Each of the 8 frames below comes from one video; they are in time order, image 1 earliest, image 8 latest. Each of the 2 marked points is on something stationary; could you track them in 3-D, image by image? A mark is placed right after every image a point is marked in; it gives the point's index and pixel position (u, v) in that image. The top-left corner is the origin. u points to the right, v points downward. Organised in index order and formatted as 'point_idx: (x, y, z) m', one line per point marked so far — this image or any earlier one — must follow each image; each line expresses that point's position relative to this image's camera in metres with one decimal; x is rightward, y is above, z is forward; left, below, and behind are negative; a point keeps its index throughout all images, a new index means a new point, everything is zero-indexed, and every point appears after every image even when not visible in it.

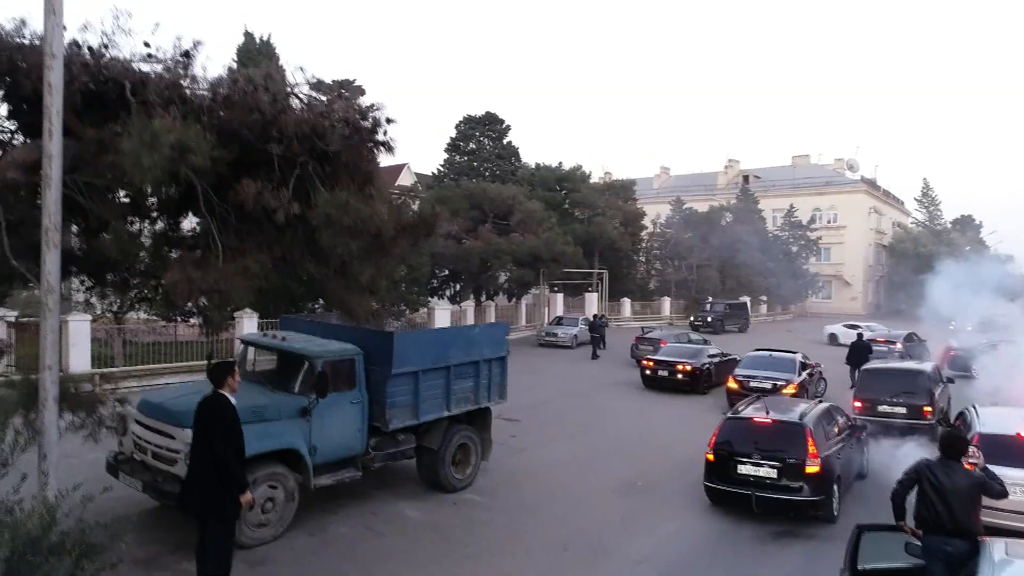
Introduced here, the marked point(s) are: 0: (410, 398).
0: (-1.1, -1.2, +7.8) m
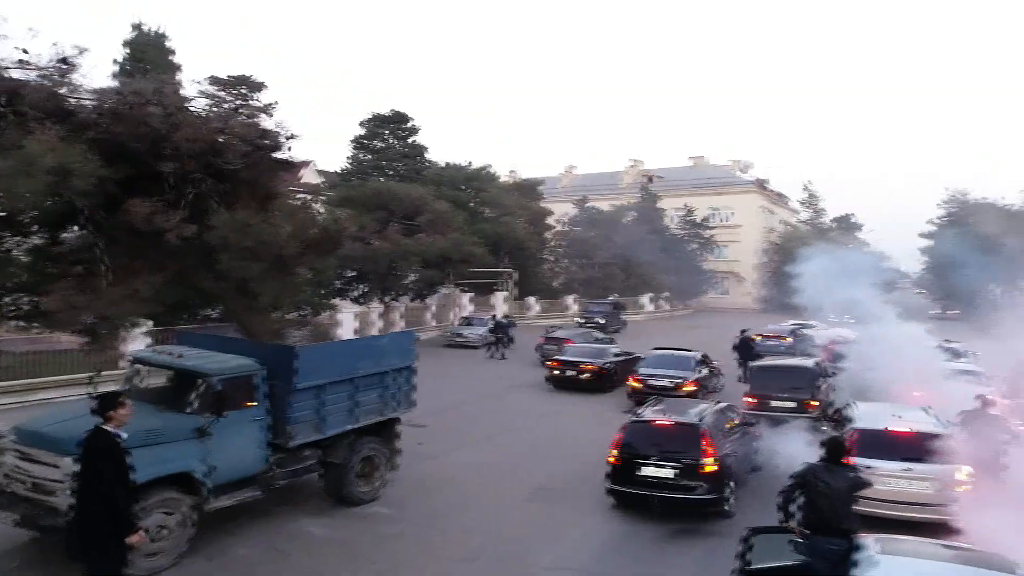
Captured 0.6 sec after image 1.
0: (-2.1, -1.3, +7.6) m
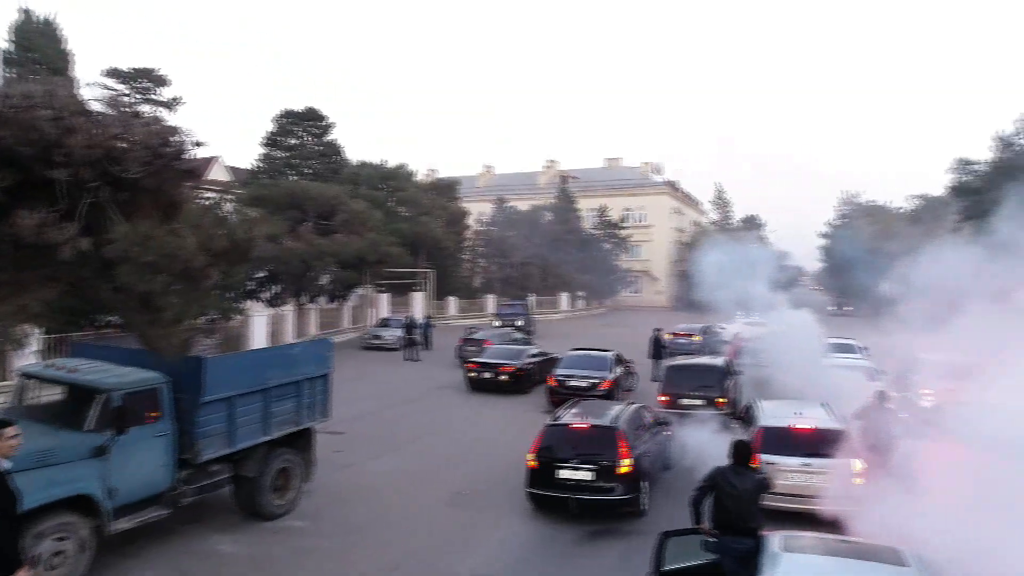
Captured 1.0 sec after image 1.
0: (-2.9, -1.4, +7.3) m
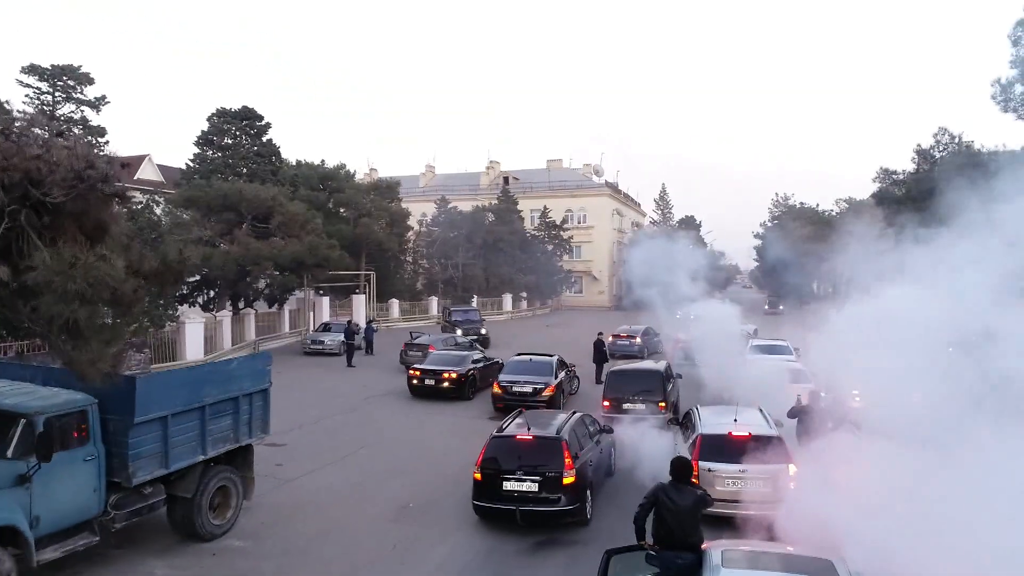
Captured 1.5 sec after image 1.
0: (-3.5, -1.5, +7.1) m
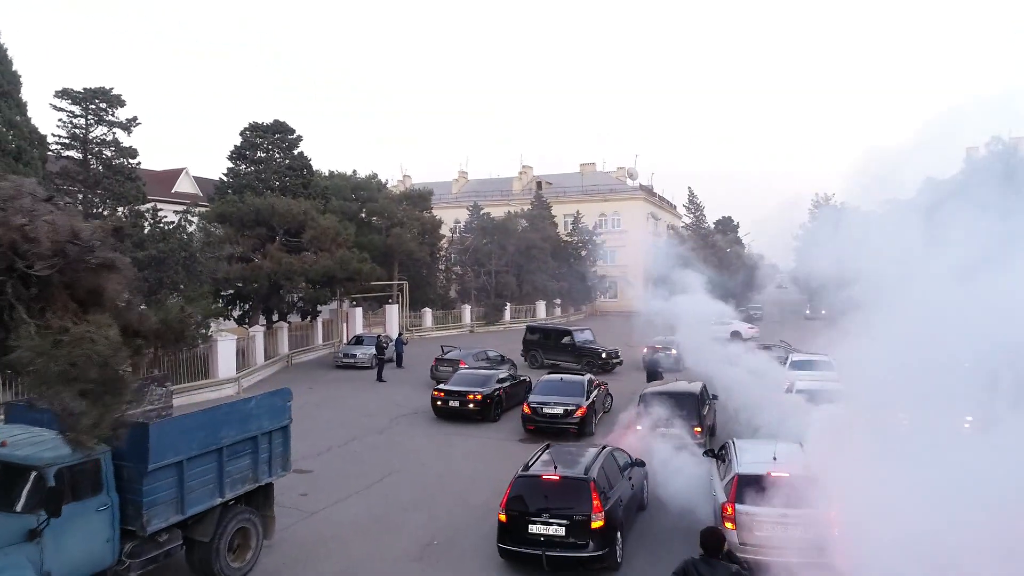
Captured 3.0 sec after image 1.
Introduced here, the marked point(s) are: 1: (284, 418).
0: (-3.2, -2.0, +6.9) m
1: (-2.7, -1.5, +8.4) m
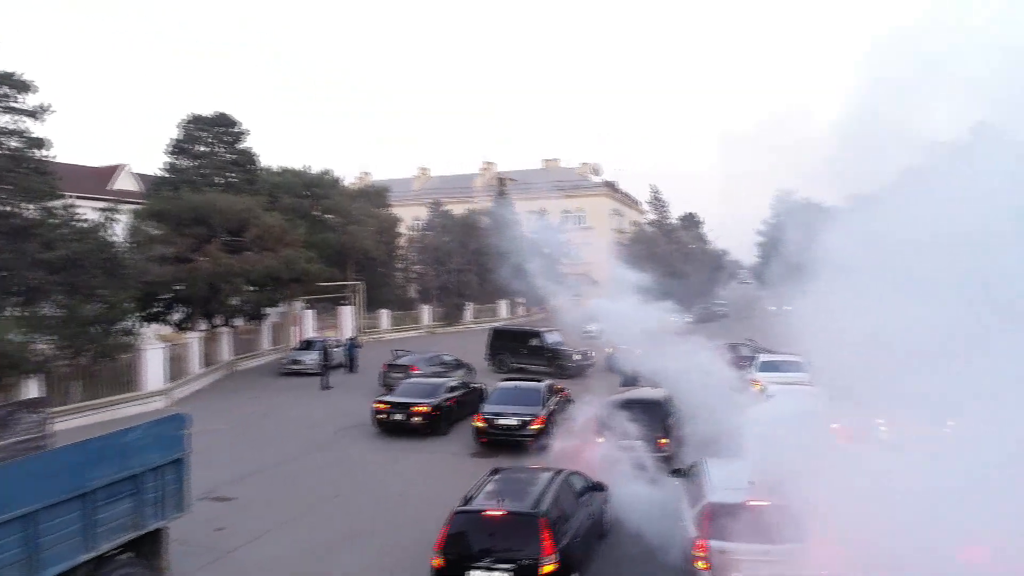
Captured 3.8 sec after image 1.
0: (-3.8, -2.0, +5.6) m
1: (-3.3, -1.6, +7.1) m
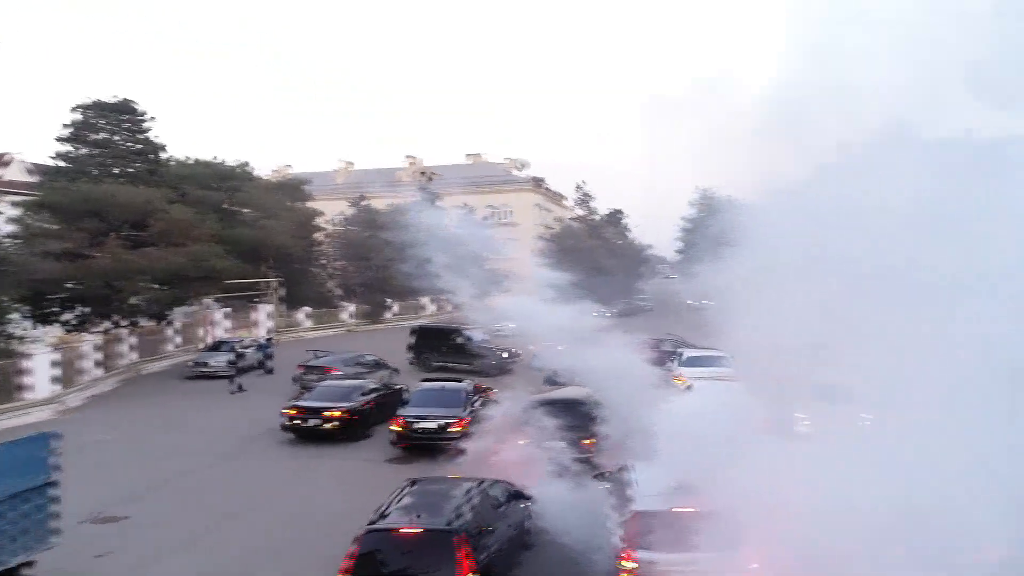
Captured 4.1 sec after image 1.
0: (-4.4, -2.0, +4.7) m
1: (-4.0, -1.6, +6.2) m
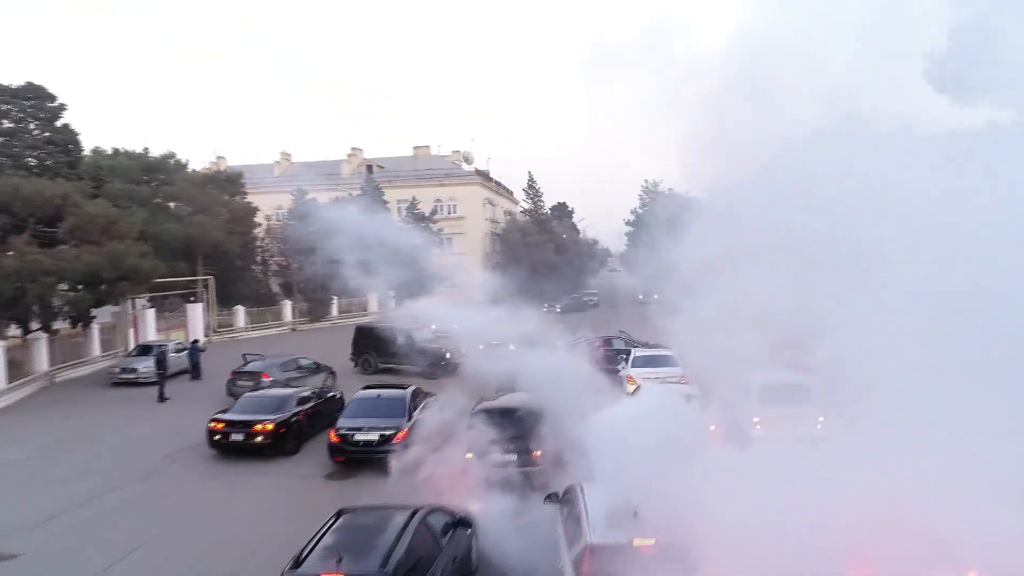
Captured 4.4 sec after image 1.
0: (-4.7, -2.2, +3.6) m
1: (-4.5, -1.7, +5.2) m
